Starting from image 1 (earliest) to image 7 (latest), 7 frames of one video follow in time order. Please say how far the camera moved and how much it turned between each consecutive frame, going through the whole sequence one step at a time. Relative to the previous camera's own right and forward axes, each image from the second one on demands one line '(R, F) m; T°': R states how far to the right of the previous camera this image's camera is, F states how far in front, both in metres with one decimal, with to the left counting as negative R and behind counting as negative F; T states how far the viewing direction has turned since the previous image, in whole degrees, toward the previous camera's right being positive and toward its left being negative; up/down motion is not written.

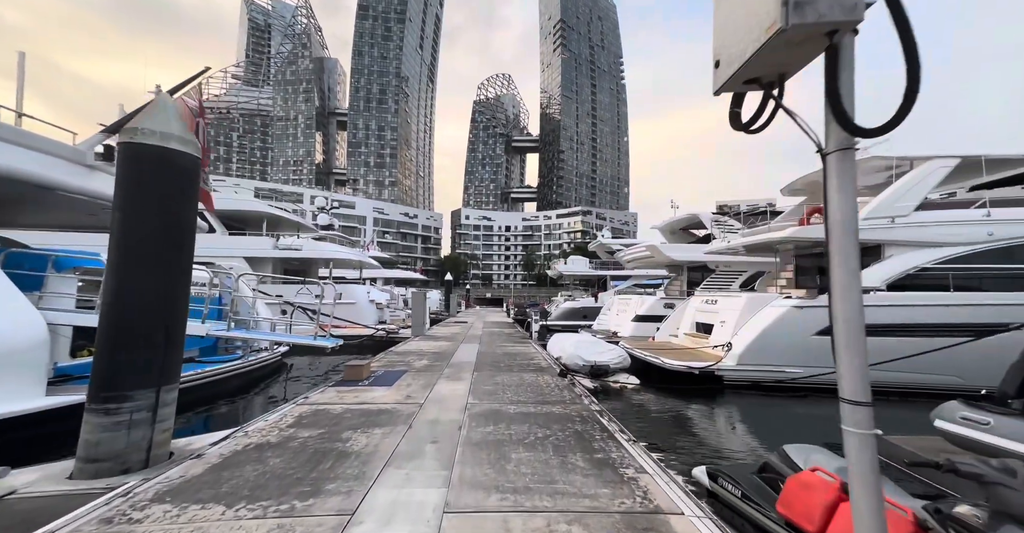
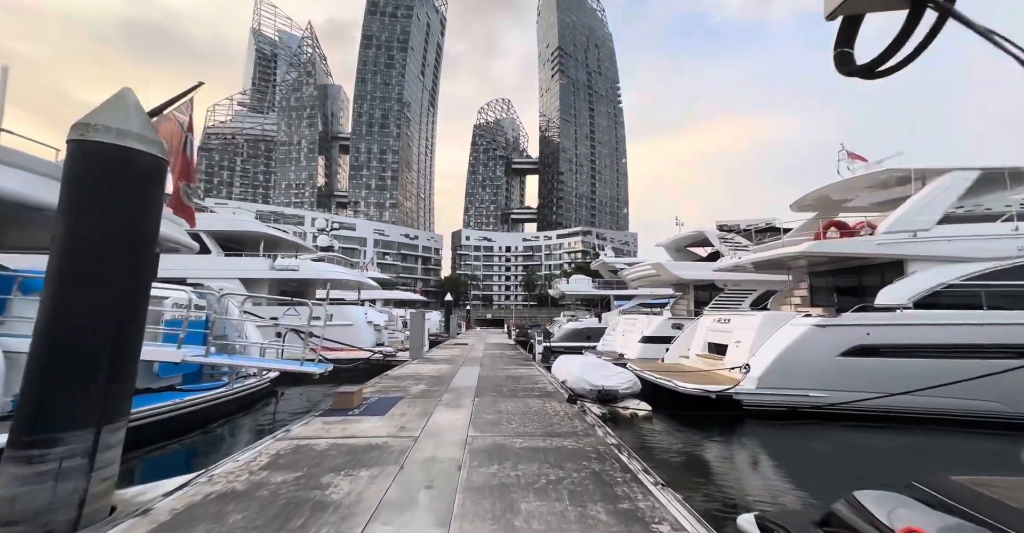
(0.0, +0.4) m; 0°
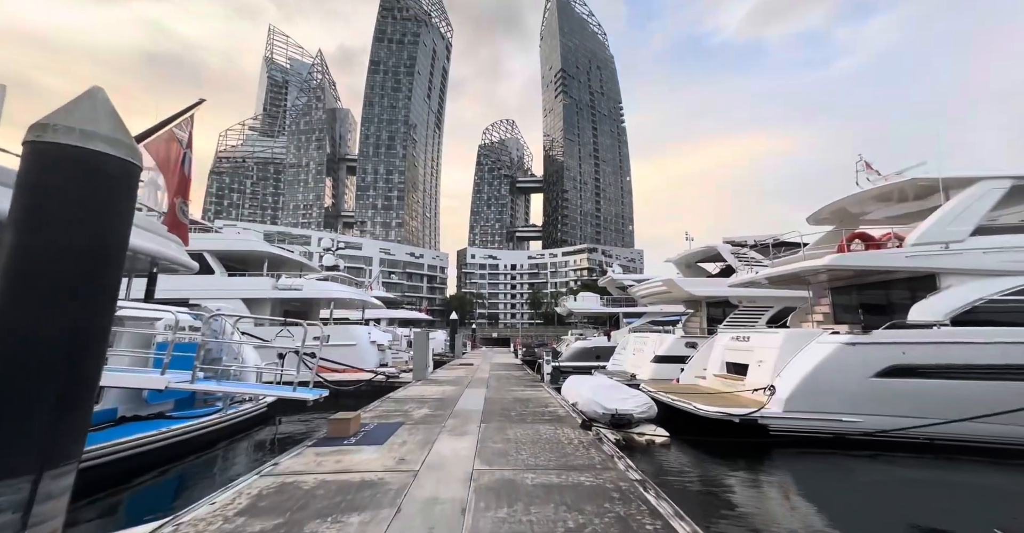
(0.0, +0.3) m; -1°
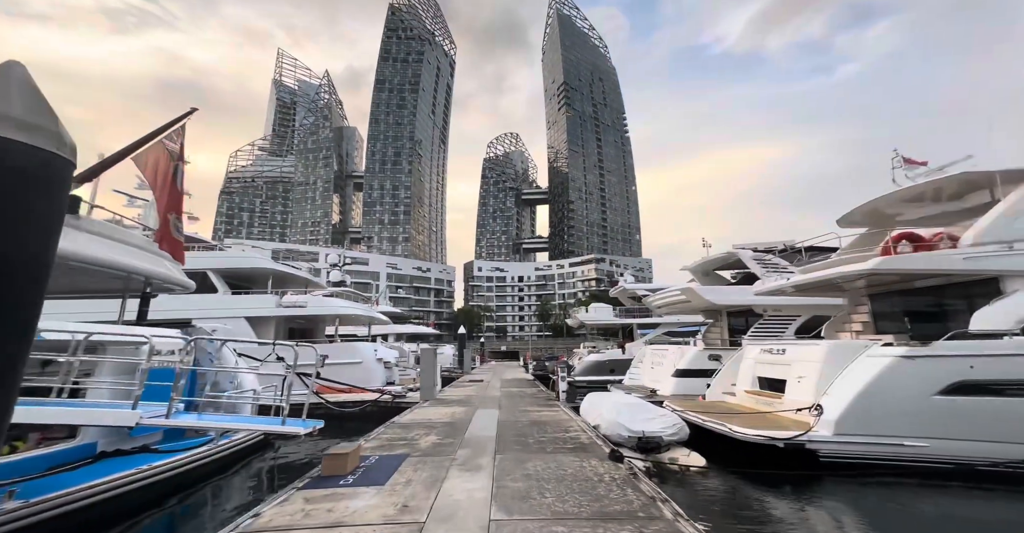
(-0.1, +0.6) m; -1°
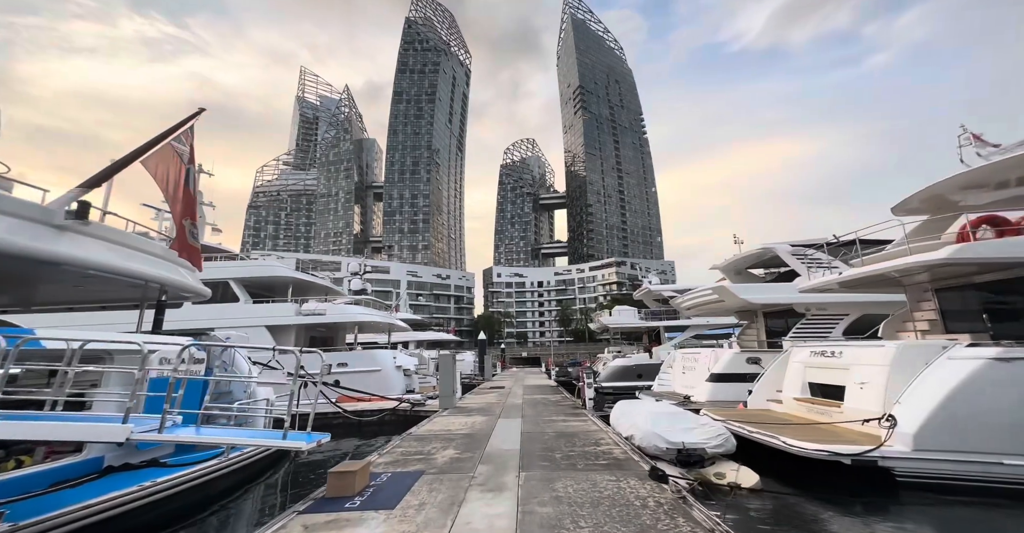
(0.0, +0.5) m; -3°
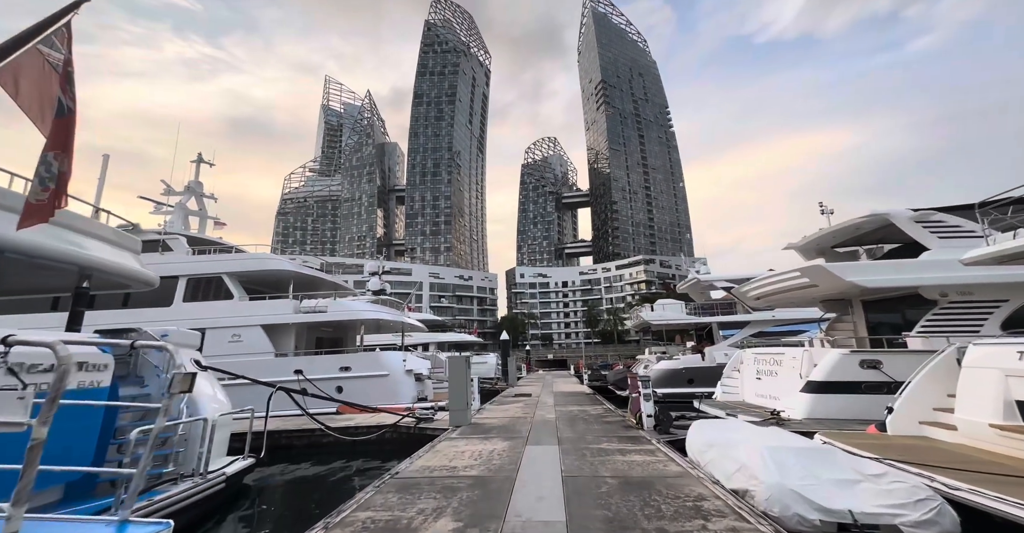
(-0.1, +2.4) m; -3°
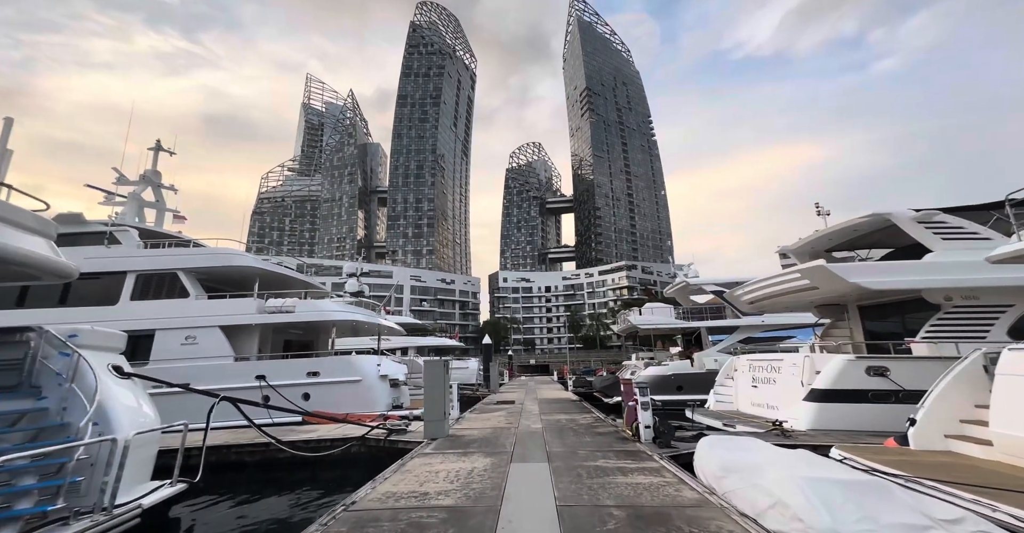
(0.0, +0.8) m; +2°
